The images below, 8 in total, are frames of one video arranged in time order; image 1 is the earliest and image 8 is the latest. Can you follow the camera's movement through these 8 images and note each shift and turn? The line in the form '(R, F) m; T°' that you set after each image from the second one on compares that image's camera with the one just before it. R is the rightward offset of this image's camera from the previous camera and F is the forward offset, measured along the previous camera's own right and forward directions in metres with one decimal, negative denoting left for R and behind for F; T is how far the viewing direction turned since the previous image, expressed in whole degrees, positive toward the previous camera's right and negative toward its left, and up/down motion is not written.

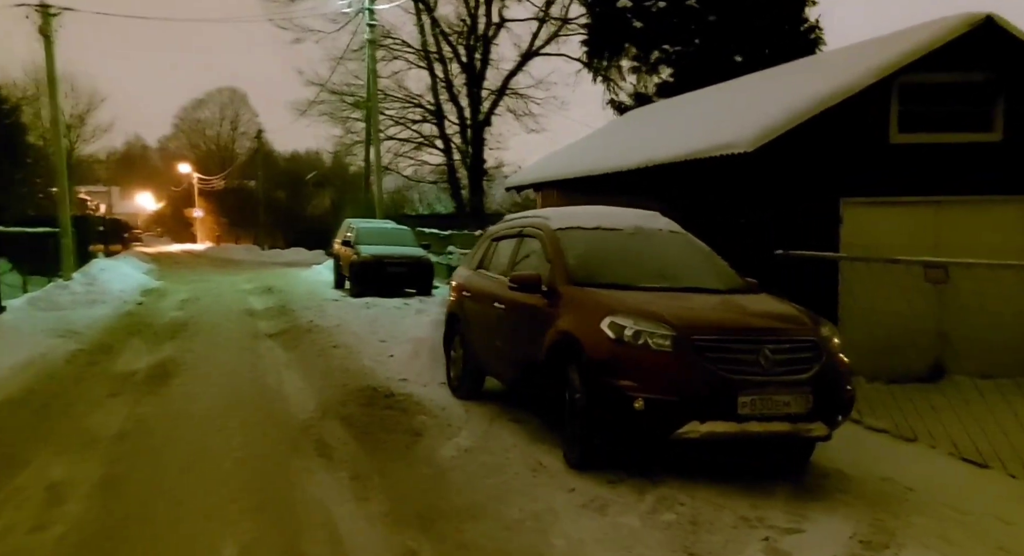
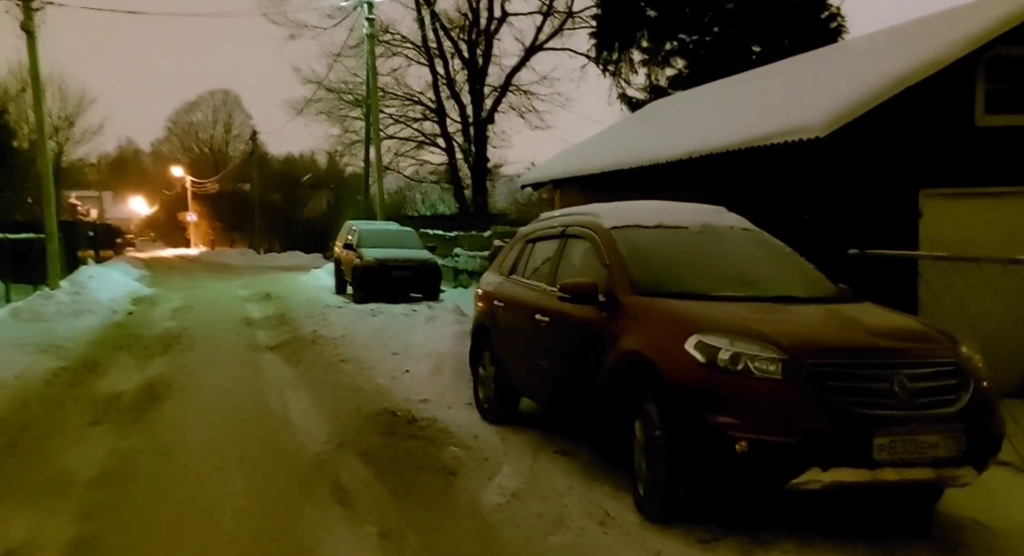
(-0.3, +0.8) m; 0°
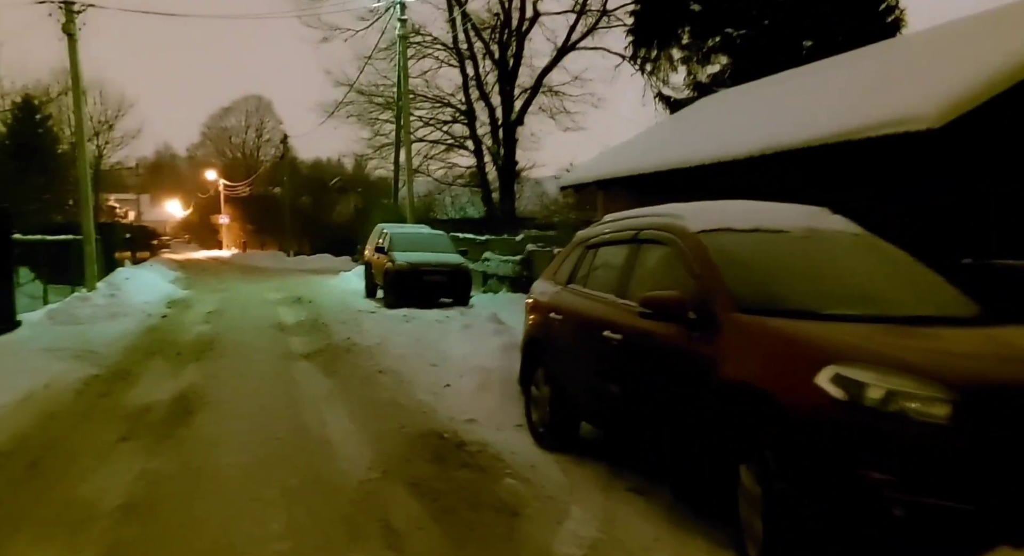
(-0.3, +0.6) m; -2°
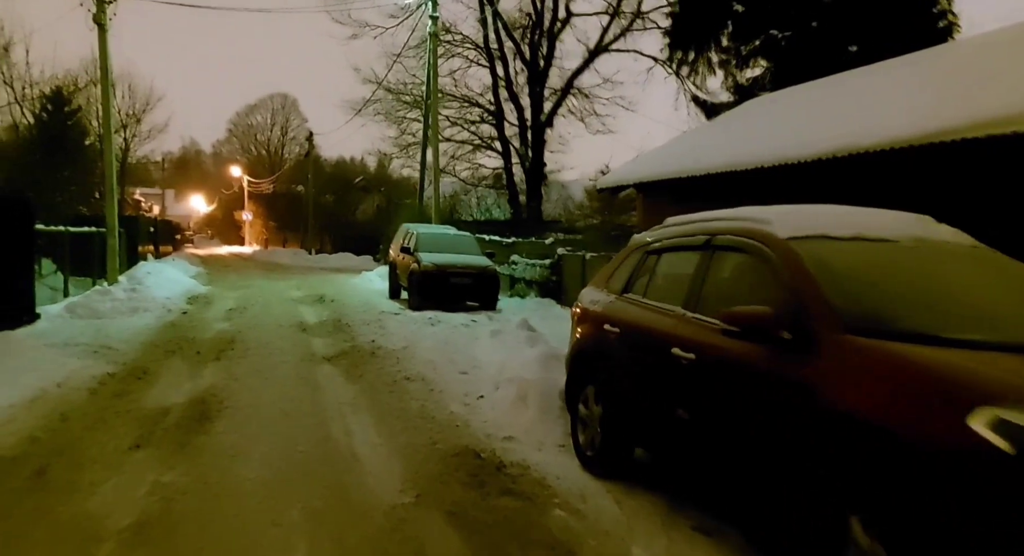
(-0.2, +0.5) m; -2°
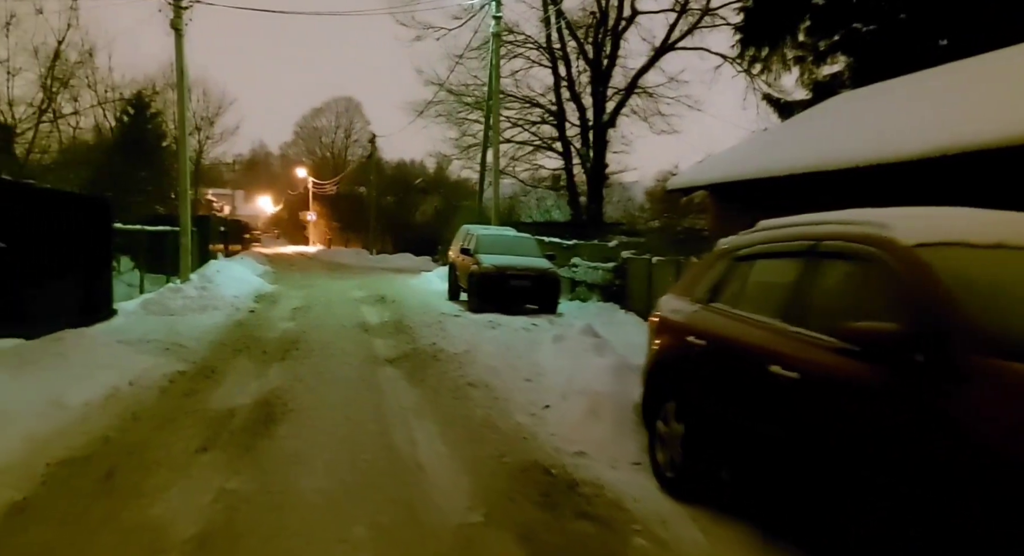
(-0.1, +0.3) m; -5°
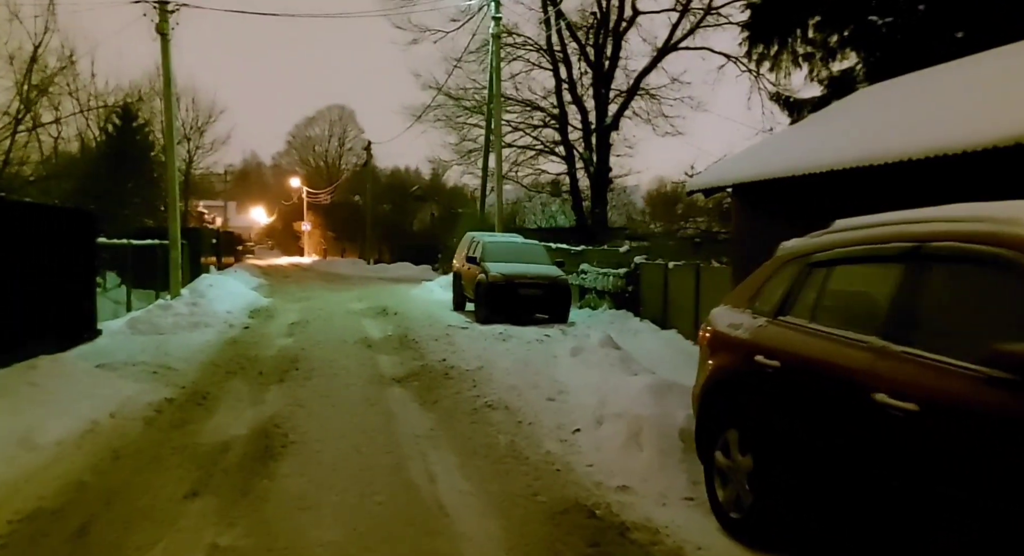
(-0.2, +0.7) m; 0°
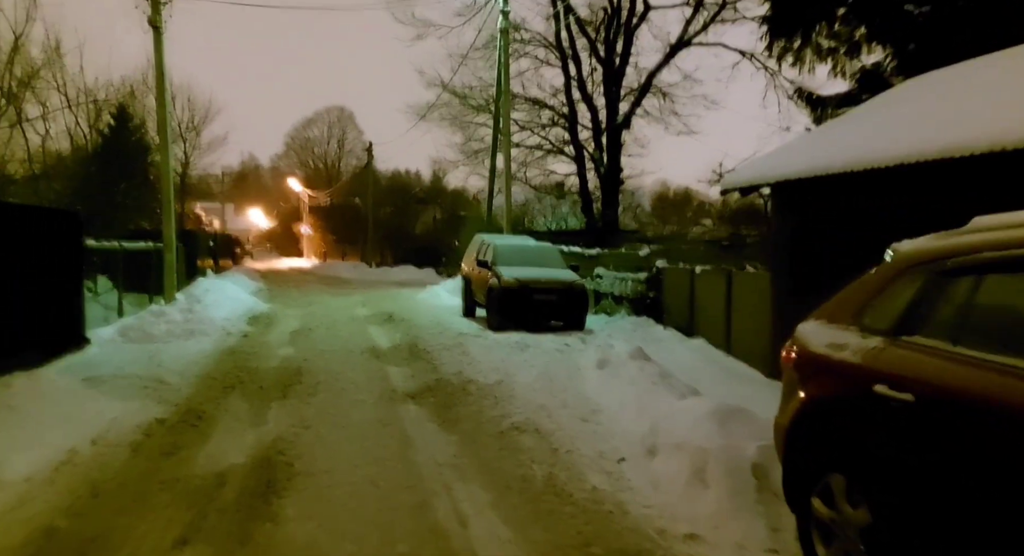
(-0.3, +0.8) m; 0°
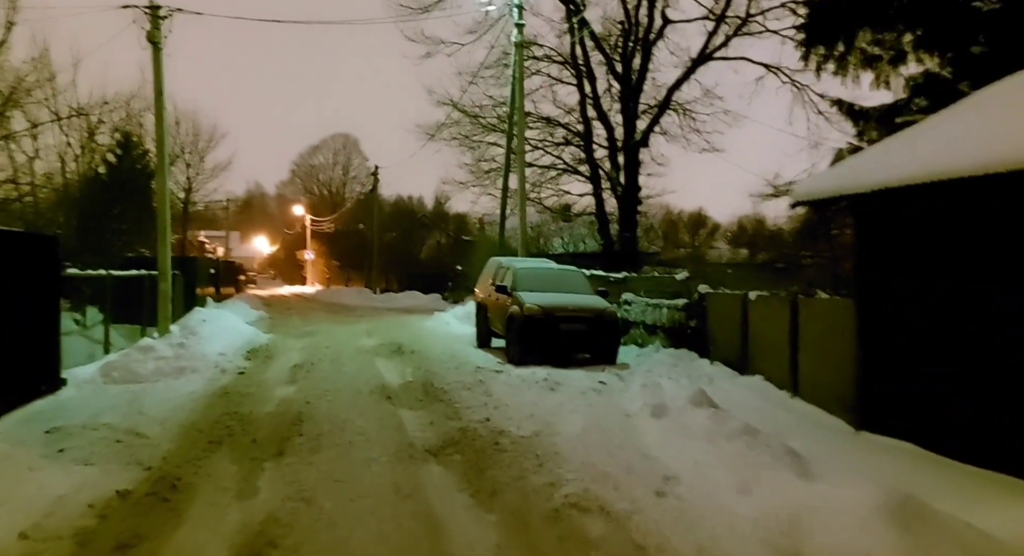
(-0.4, +1.4) m; 0°
